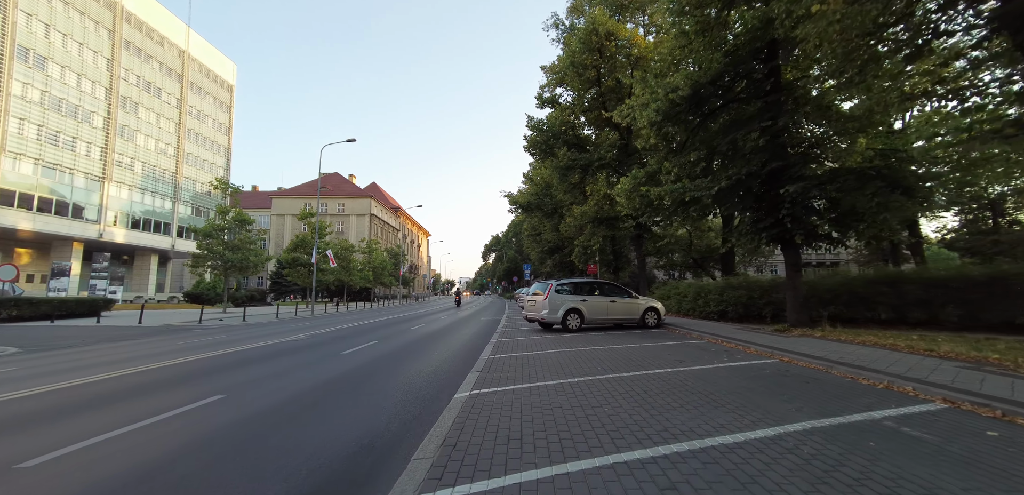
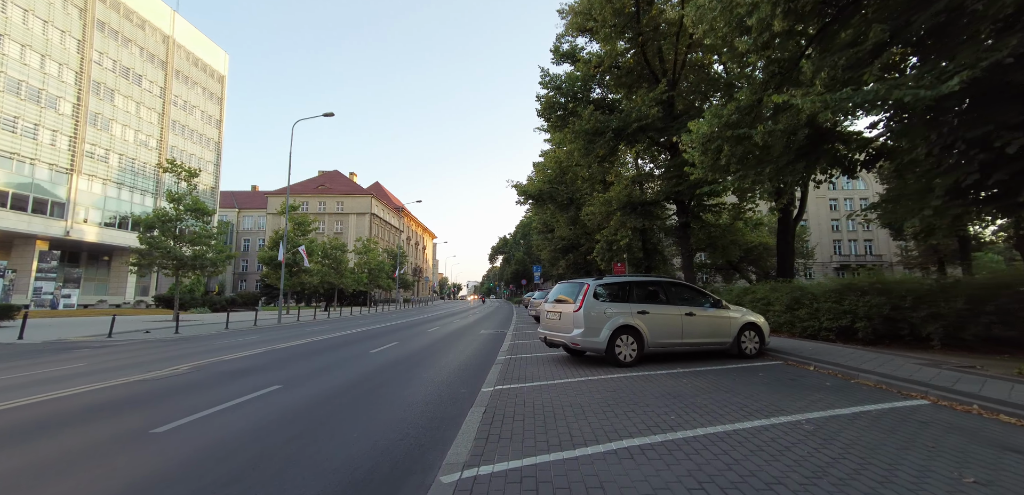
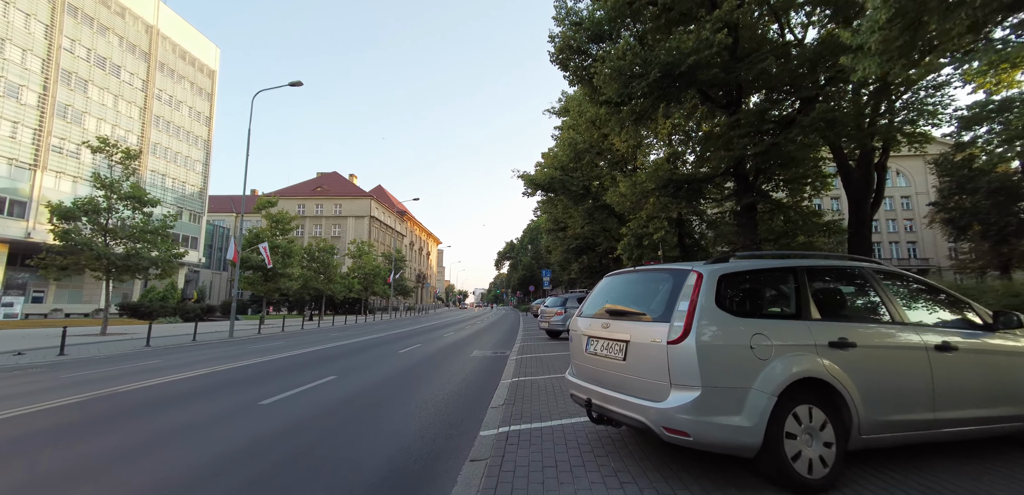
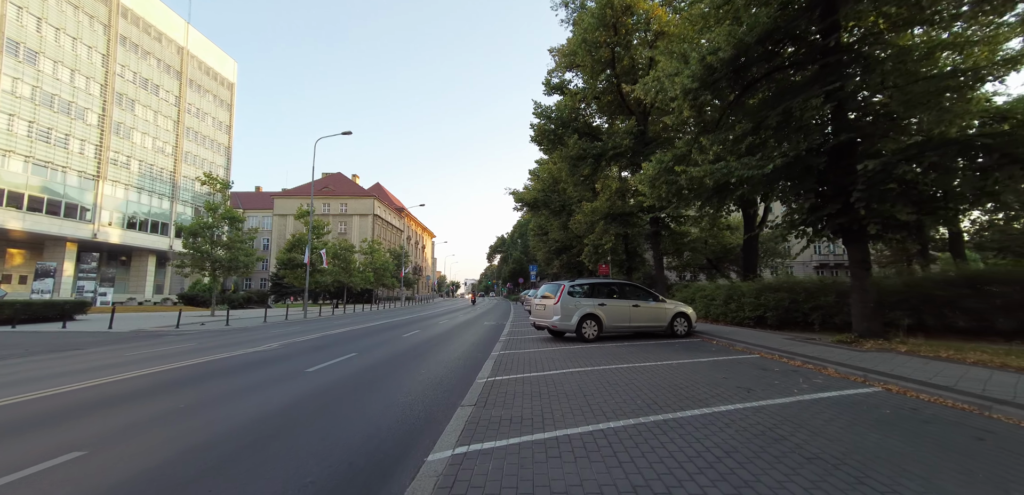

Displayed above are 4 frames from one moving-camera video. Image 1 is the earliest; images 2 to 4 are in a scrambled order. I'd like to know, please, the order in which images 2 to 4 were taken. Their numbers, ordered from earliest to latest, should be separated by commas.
4, 2, 3
